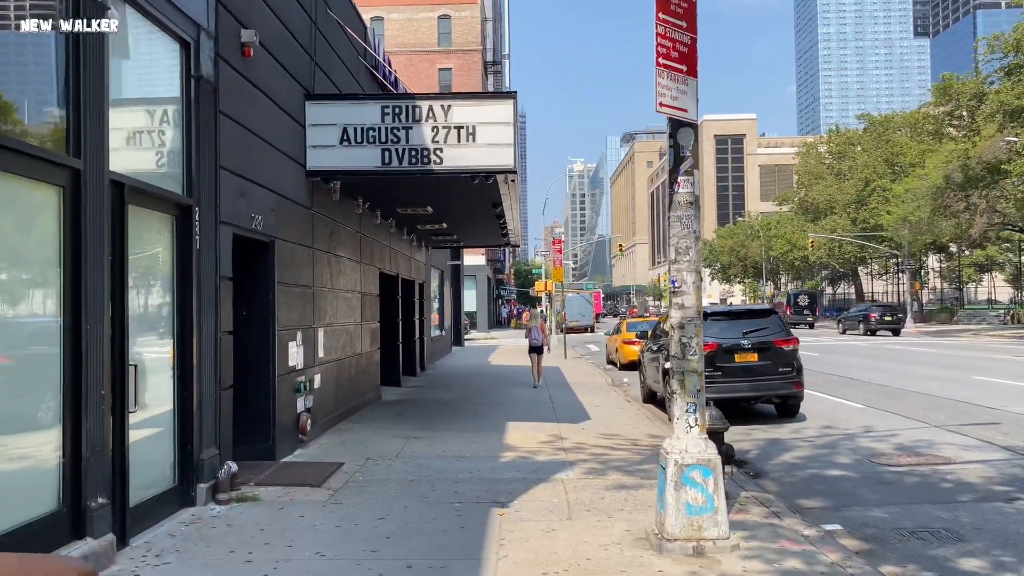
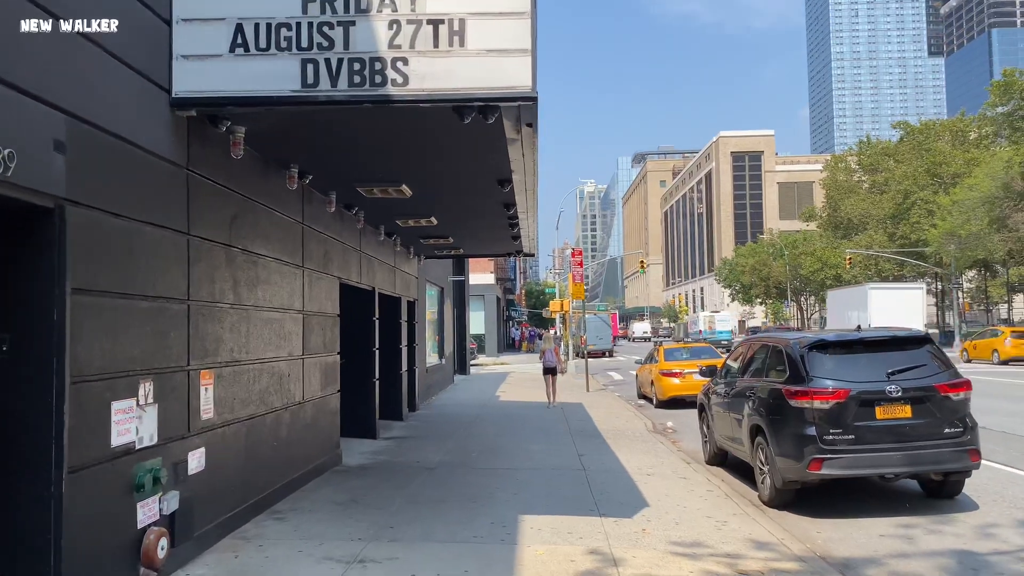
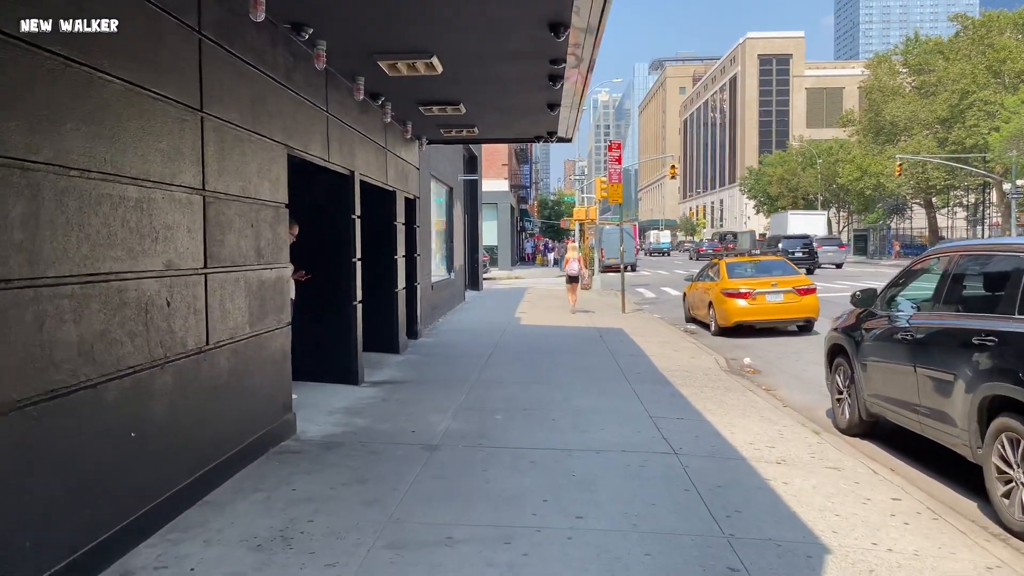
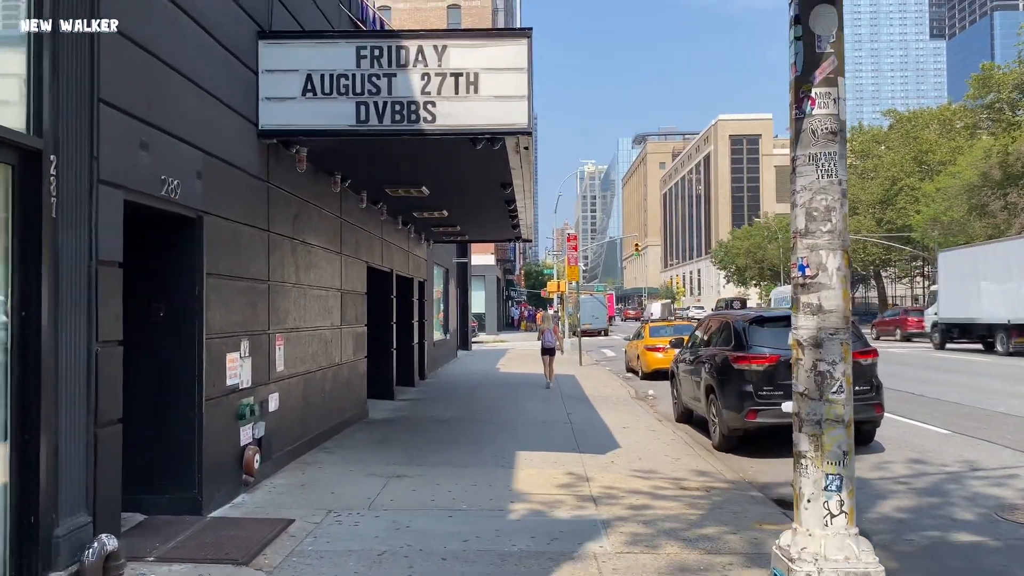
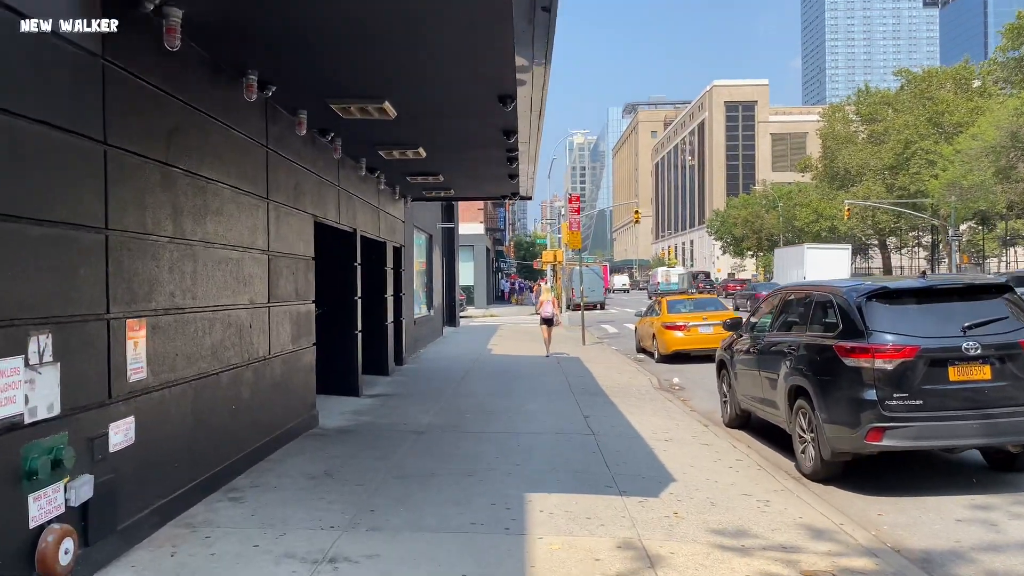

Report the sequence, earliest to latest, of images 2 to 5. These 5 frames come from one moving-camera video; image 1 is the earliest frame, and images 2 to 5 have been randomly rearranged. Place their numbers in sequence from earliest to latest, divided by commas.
4, 2, 5, 3
